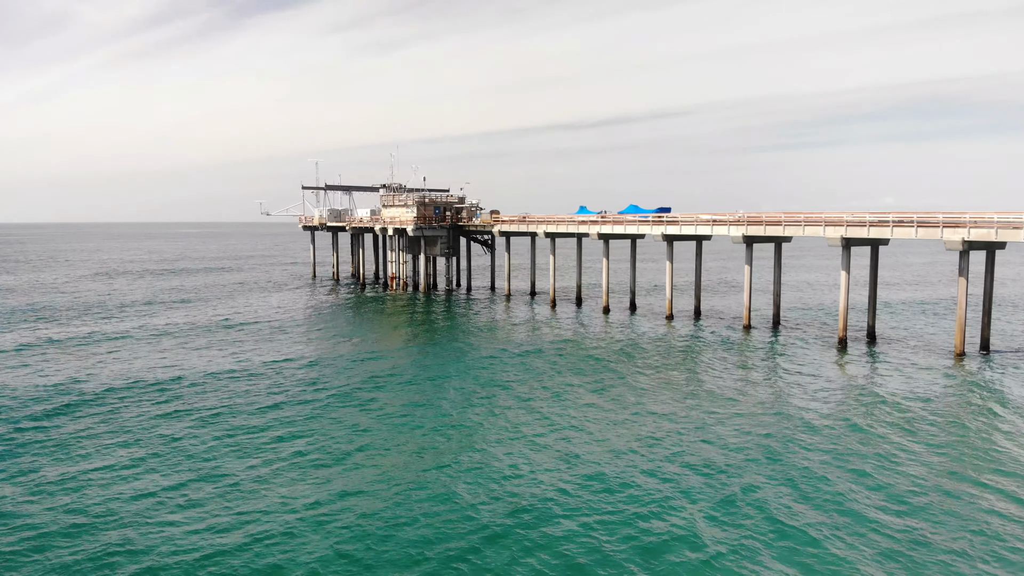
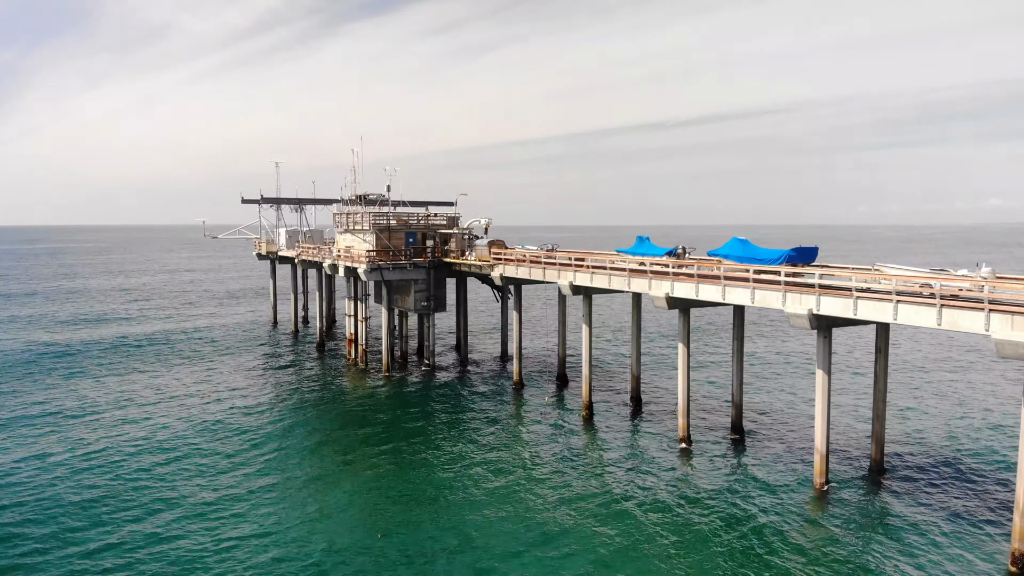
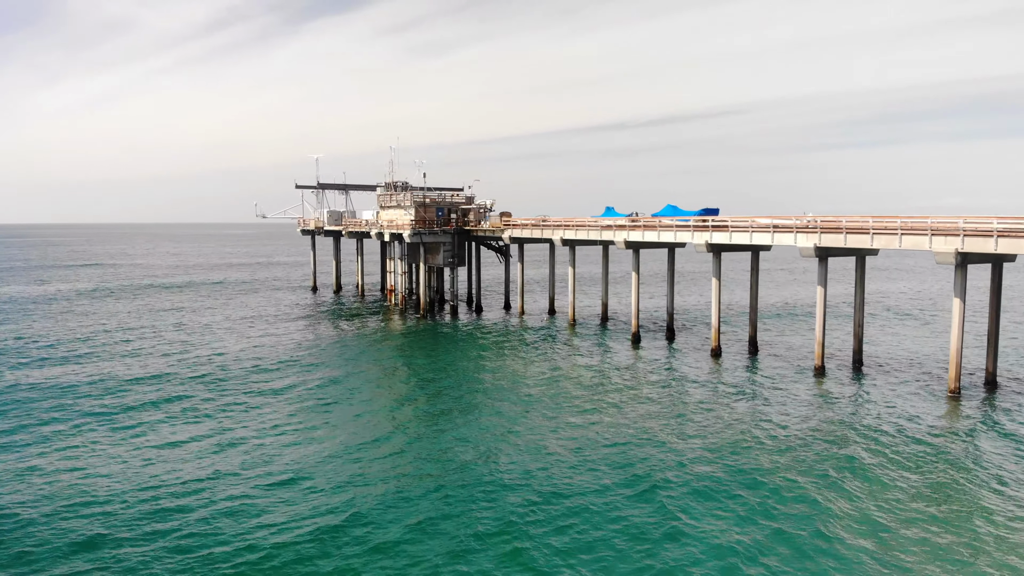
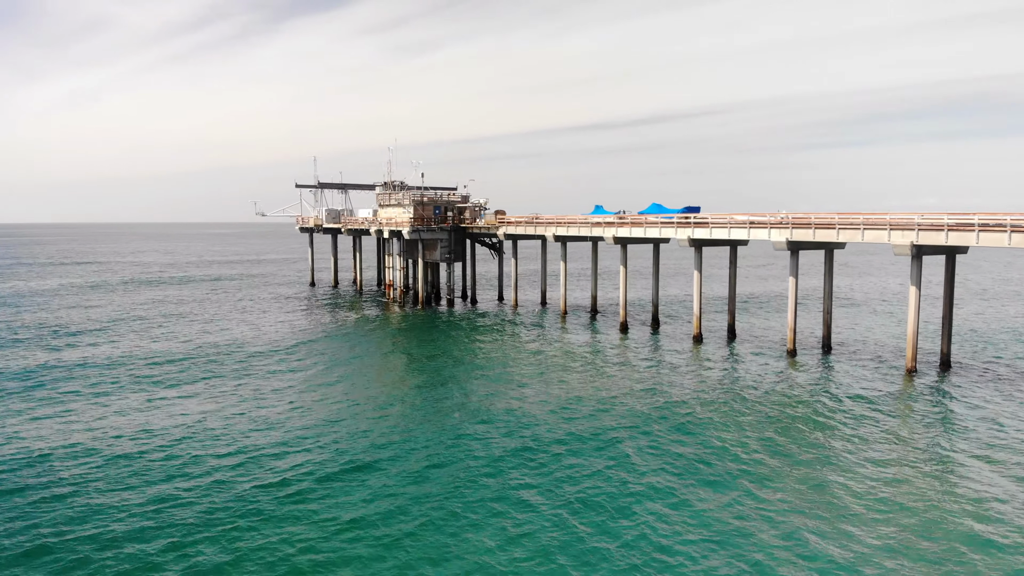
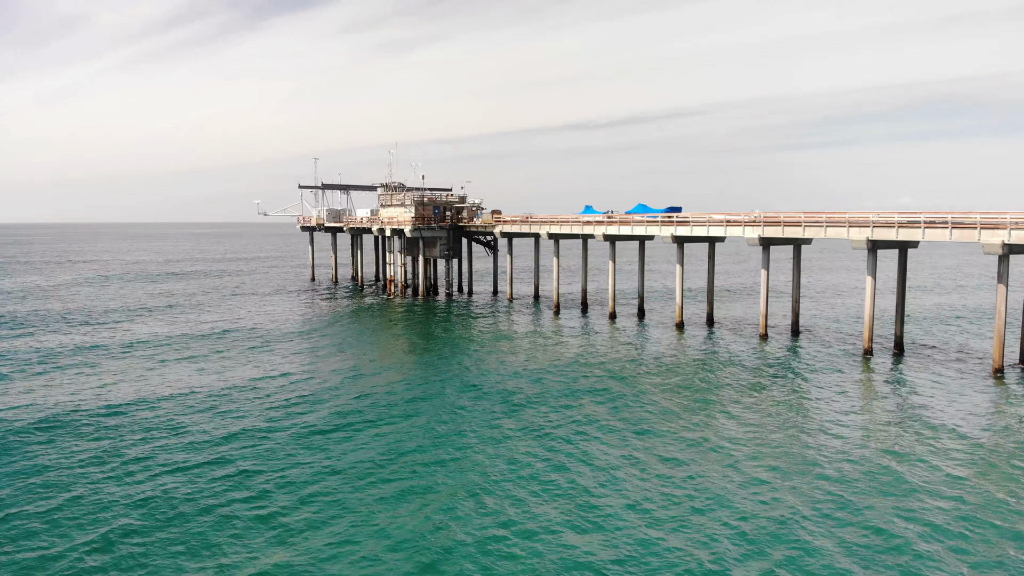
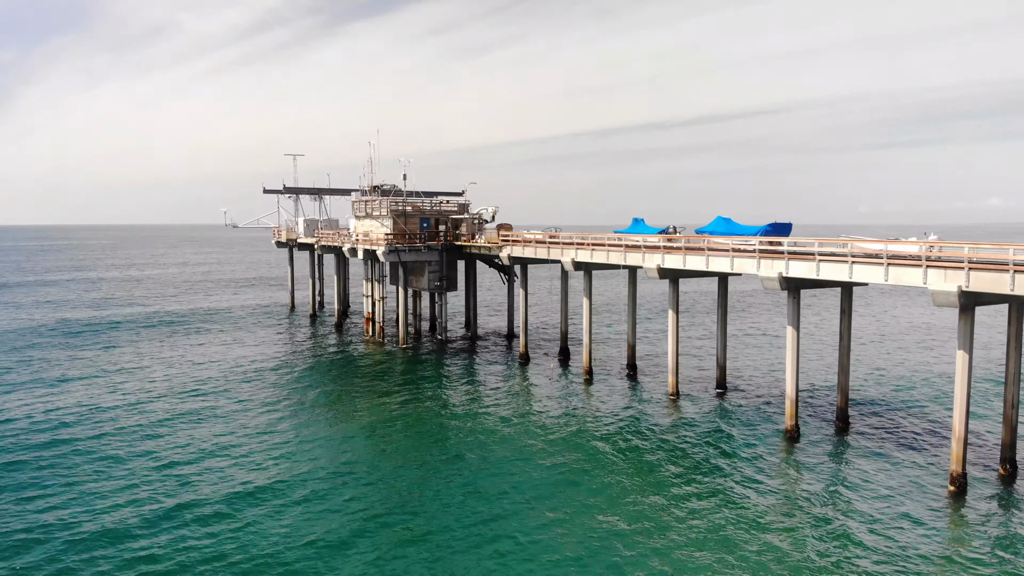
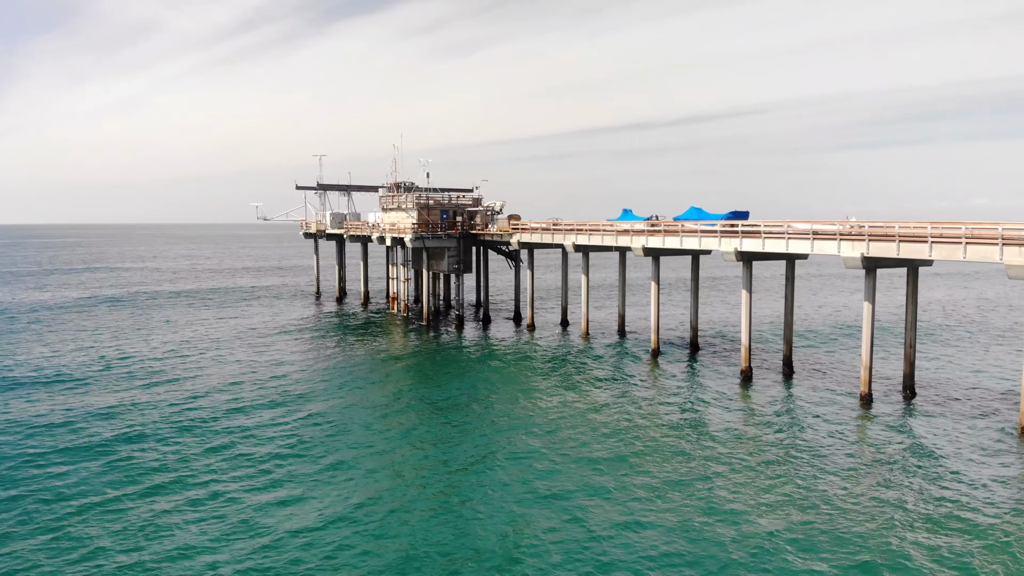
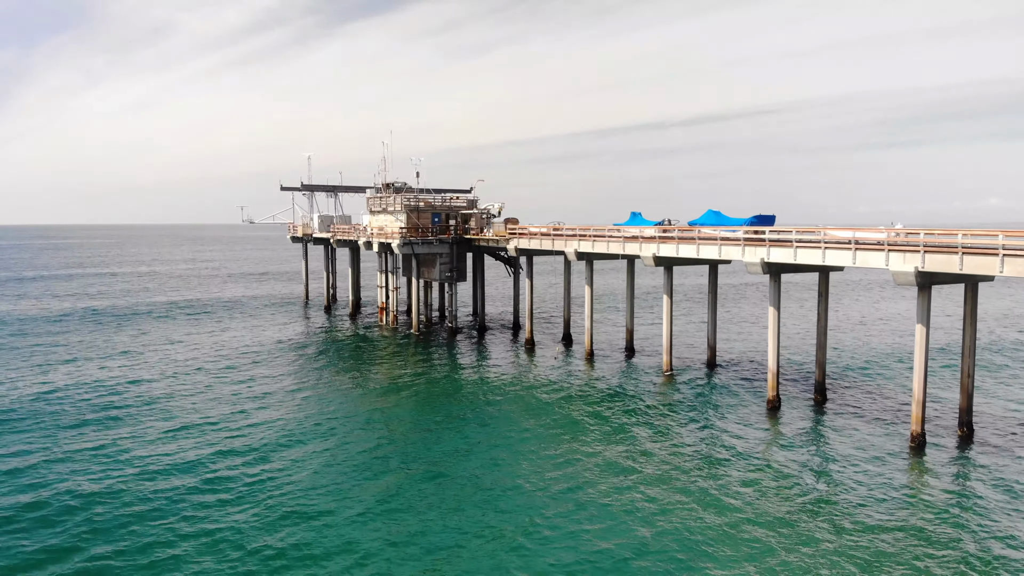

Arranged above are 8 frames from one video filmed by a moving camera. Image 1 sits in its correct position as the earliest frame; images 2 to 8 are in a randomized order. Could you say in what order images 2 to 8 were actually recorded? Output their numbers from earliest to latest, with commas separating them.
5, 4, 3, 7, 8, 6, 2
